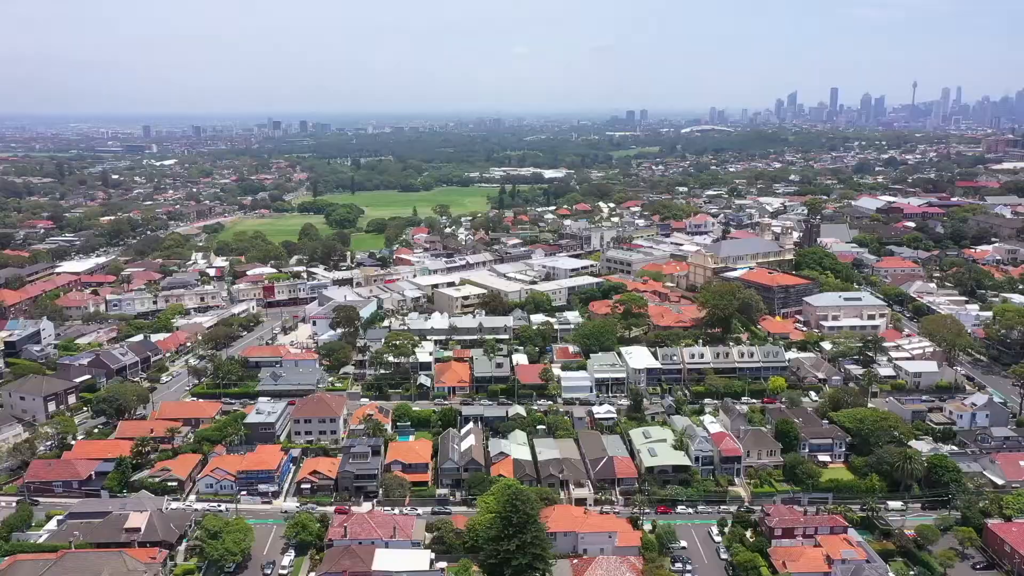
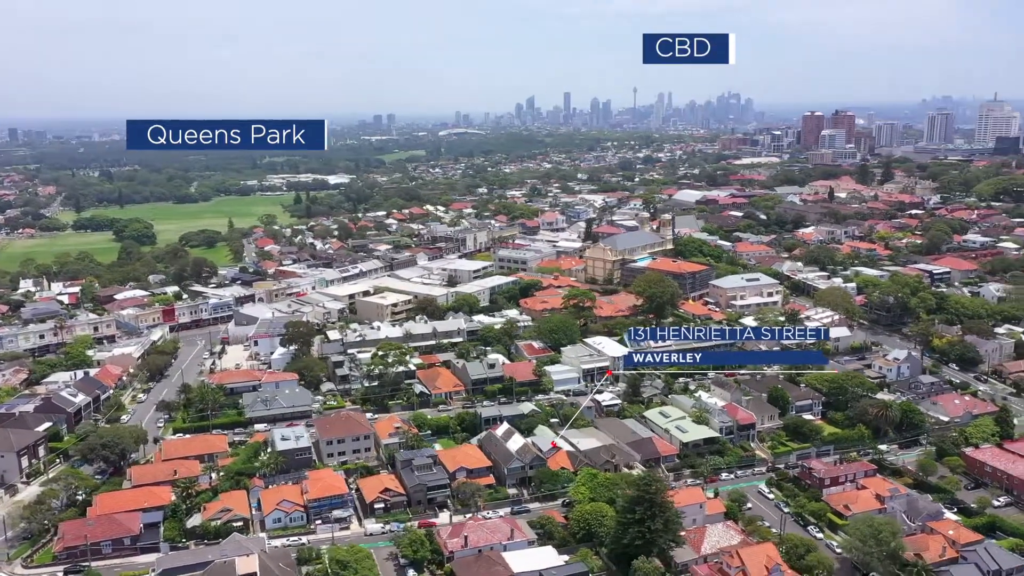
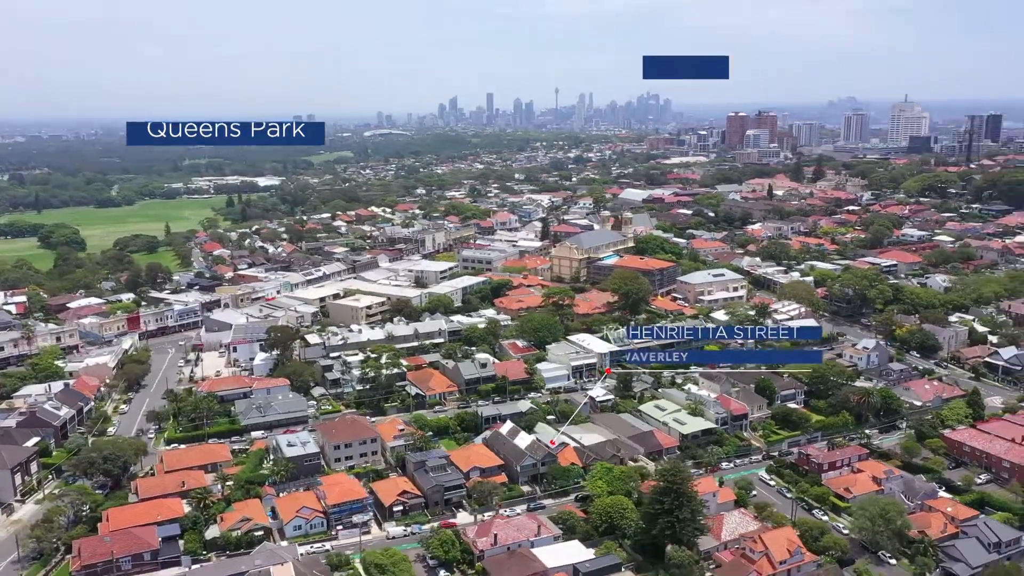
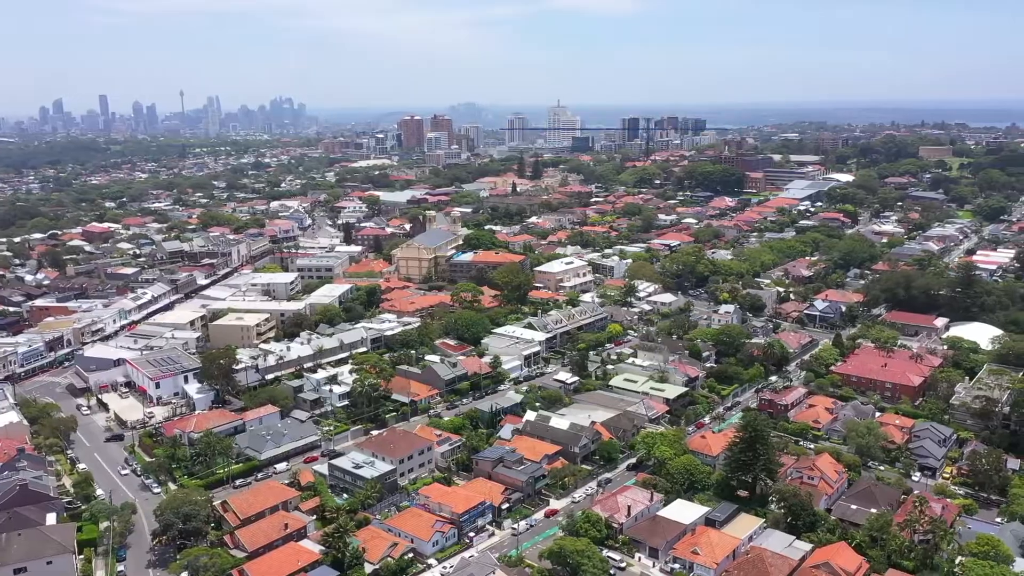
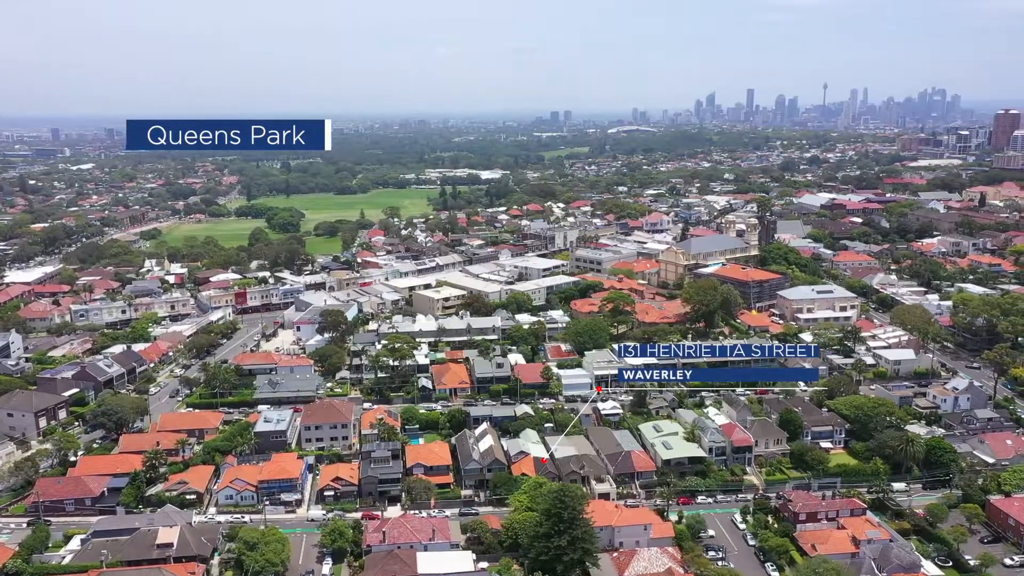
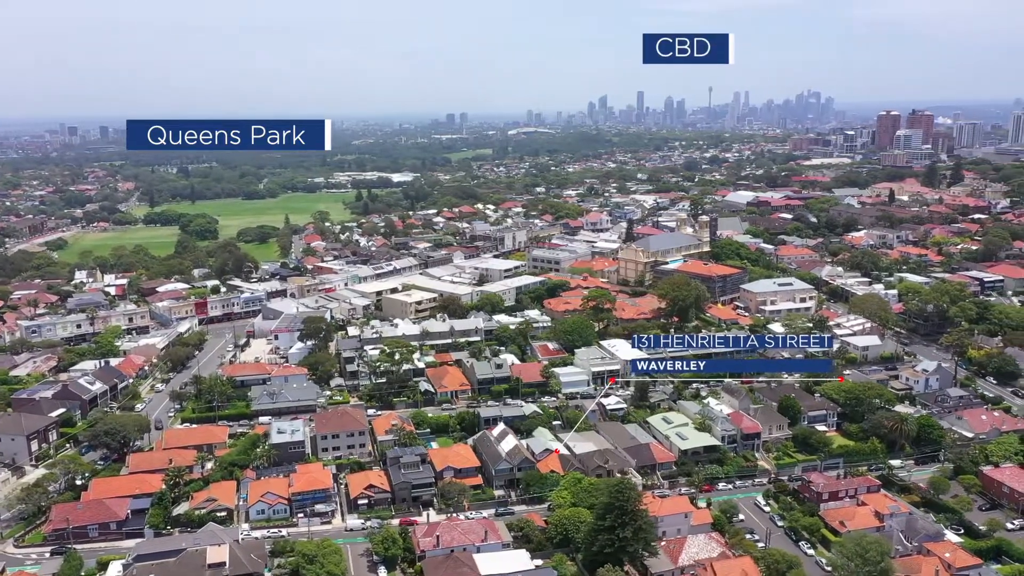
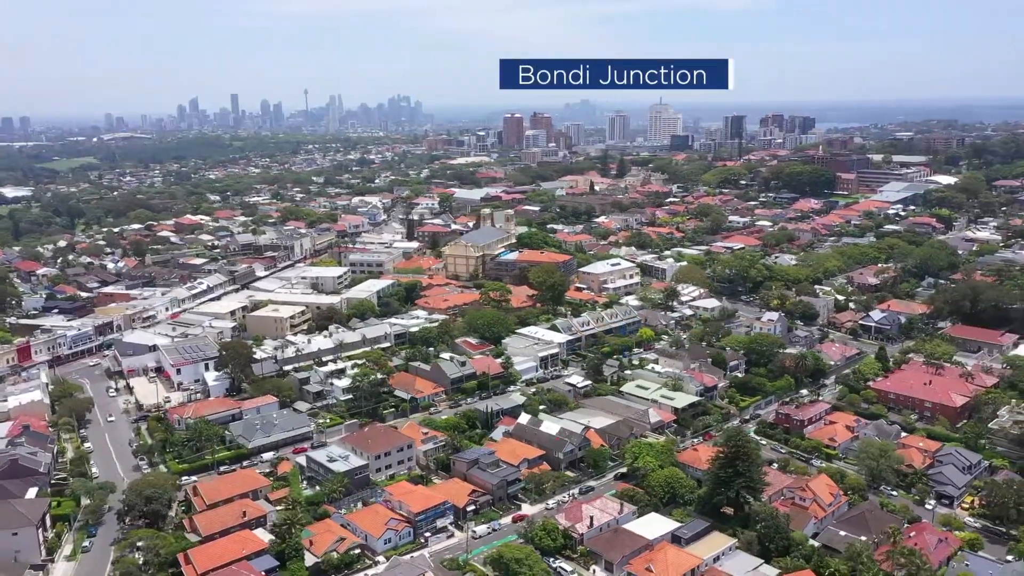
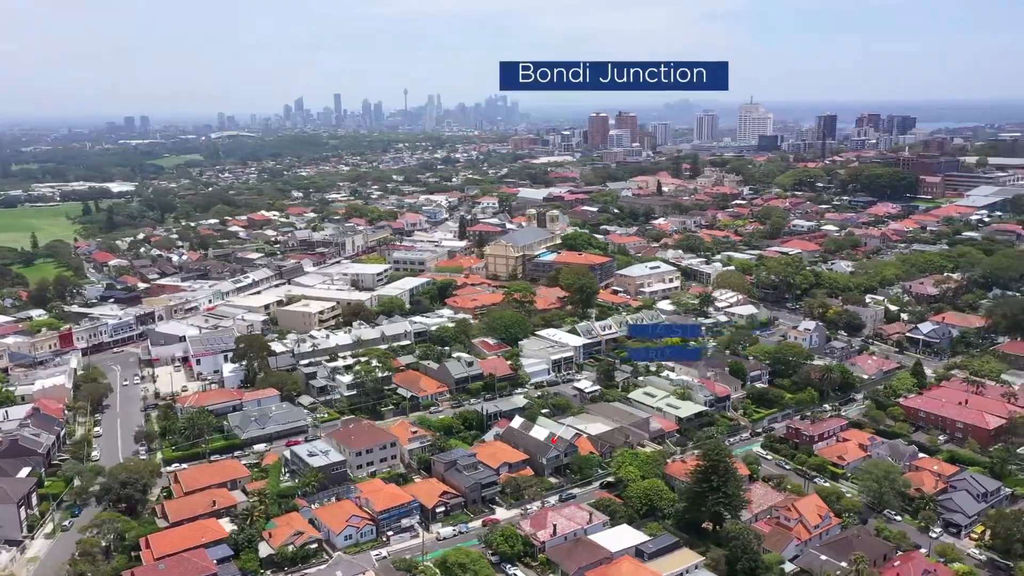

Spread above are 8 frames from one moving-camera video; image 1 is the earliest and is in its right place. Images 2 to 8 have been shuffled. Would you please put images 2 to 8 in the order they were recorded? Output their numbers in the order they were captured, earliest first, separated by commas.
5, 6, 2, 3, 8, 7, 4
